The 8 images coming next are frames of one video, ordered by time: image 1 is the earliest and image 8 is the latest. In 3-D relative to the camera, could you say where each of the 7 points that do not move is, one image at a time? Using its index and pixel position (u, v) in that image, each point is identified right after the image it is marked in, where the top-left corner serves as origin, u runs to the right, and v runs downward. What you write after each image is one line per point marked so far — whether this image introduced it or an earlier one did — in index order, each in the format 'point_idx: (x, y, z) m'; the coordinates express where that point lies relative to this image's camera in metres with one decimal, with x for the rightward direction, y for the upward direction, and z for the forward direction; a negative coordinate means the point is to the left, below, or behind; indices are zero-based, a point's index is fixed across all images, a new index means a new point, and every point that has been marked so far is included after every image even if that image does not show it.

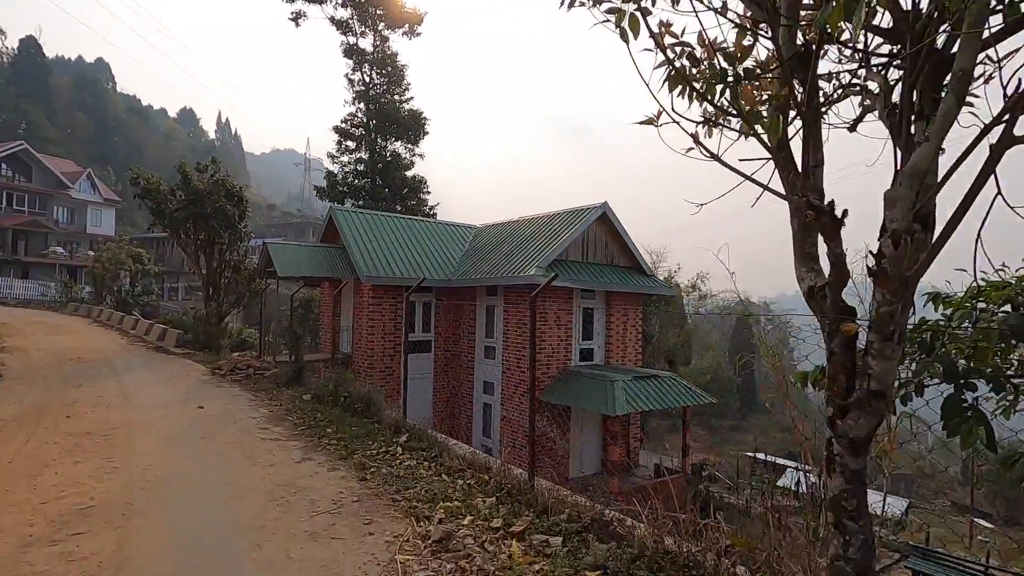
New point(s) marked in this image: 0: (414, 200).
0: (-3.4, +3.0, +18.1) m
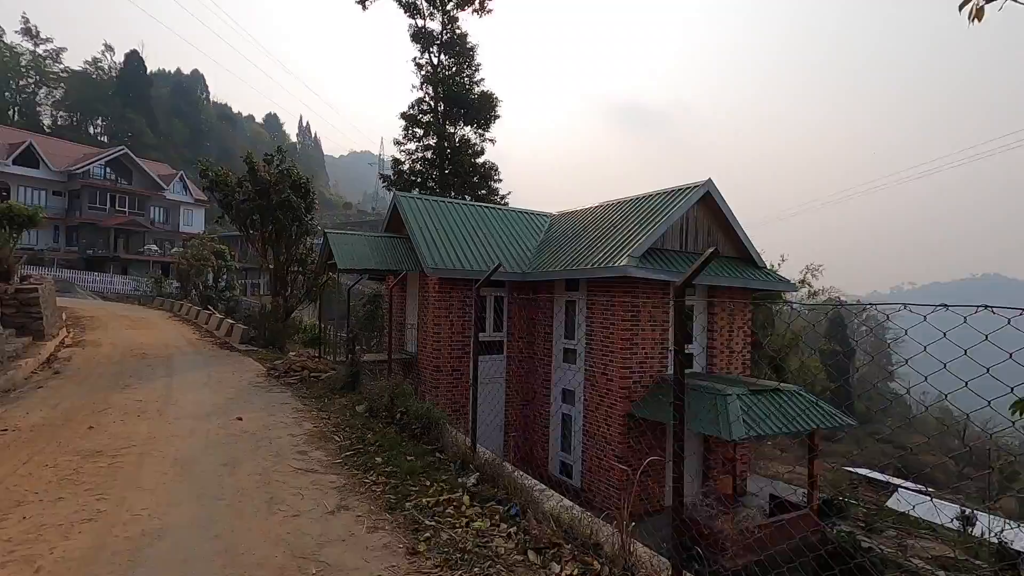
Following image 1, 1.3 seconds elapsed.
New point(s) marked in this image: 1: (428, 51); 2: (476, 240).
0: (-0.9, +3.1, +16.8) m
1: (-2.8, +7.9, +17.7) m
2: (-0.8, +1.0, +11.5) m
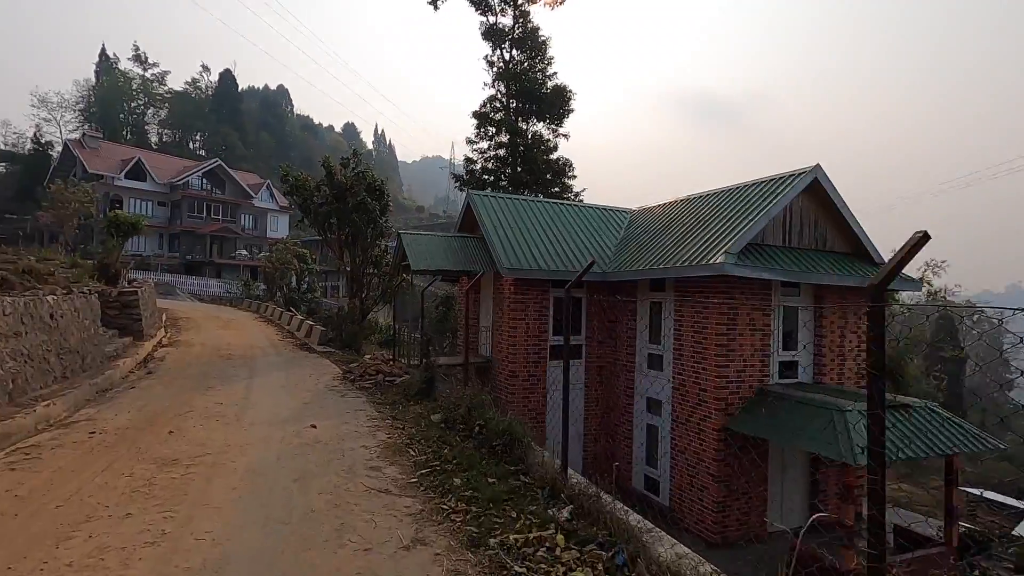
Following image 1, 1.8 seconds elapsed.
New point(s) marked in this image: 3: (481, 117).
0: (+1.4, +3.1, +16.2) m
1: (-0.4, +7.8, +17.4) m
2: (+0.8, +1.0, +10.9) m
3: (-1.0, +5.4, +16.9) m
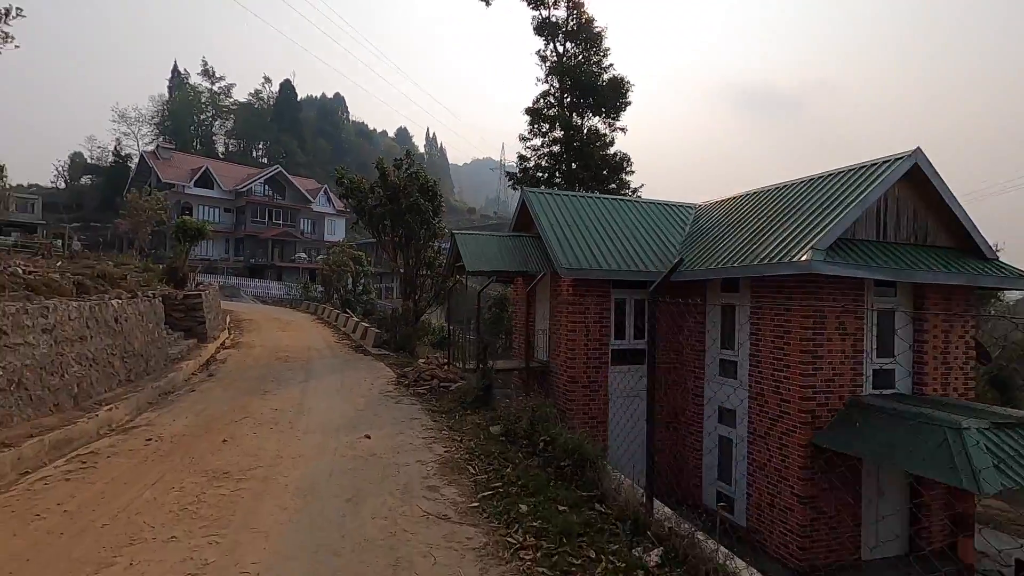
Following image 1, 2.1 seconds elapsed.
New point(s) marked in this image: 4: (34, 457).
0: (+3.0, +3.1, +15.6) m
1: (+1.3, +7.8, +16.9) m
2: (+1.9, +1.0, +10.3) m
3: (+0.7, +5.4, +16.4) m
4: (-4.4, -1.5, +4.9) m
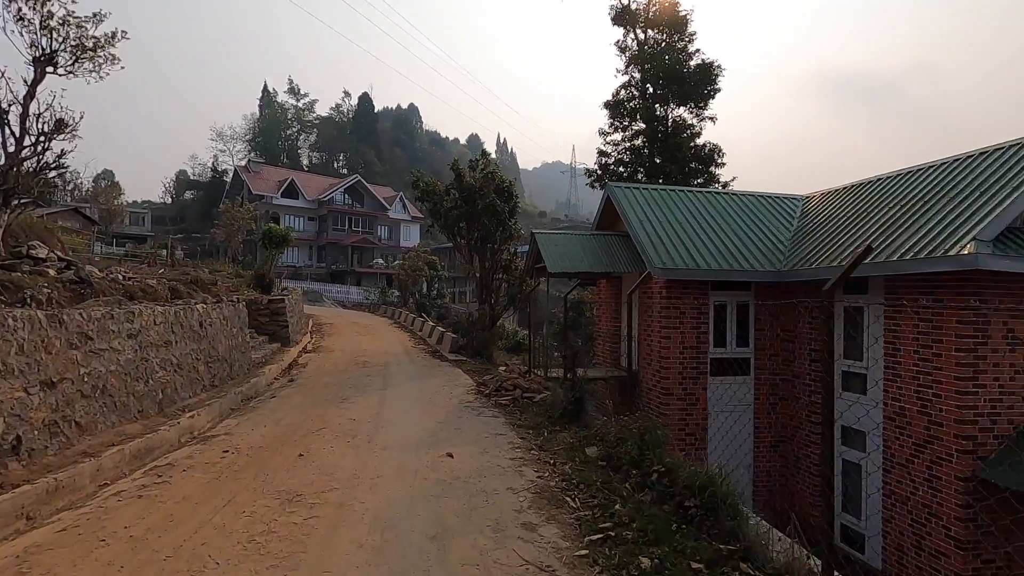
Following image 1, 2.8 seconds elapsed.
0: (+5.1, +3.0, +14.4) m
1: (+3.6, +7.7, +15.9) m
2: (+3.4, +1.0, +9.3) m
3: (+3.0, +5.3, +15.5) m
4: (-3.5, -1.6, +4.7) m
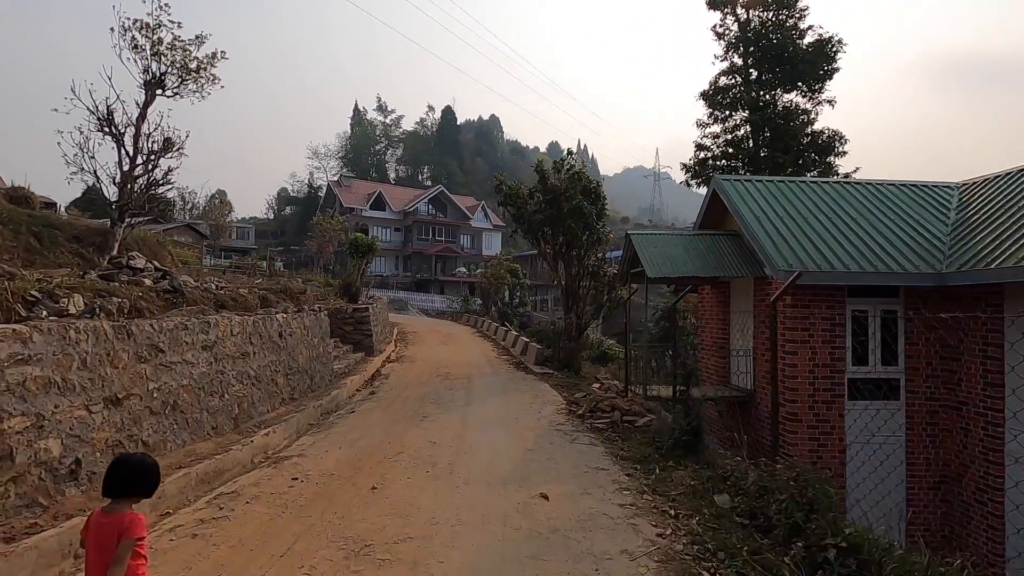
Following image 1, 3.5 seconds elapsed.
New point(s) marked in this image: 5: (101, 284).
0: (+7.3, +2.9, +12.6) m
1: (+6.0, +7.5, +14.5) m
2: (+4.8, +0.9, +7.8) m
3: (+5.3, +5.1, +14.1) m
4: (-2.7, -1.7, +4.3) m
5: (-5.9, 0.0, +7.7) m
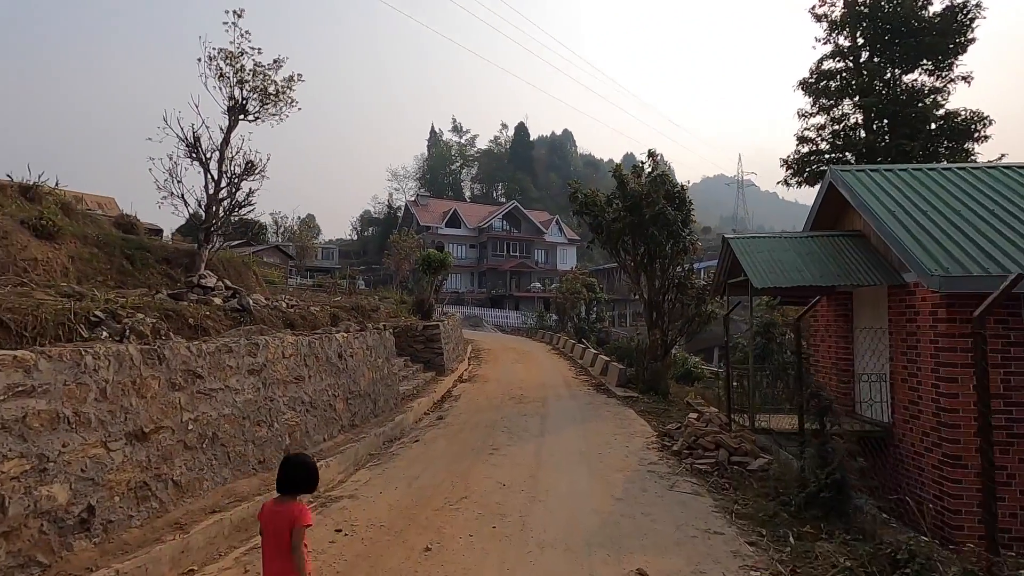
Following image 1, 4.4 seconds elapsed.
0: (+8.9, +2.7, +10.7) m
1: (+7.8, +7.3, +12.8) m
2: (+5.8, +0.8, +6.2) m
3: (+7.1, +4.8, +12.5) m
4: (-2.1, -1.8, +3.7) m
5: (-4.8, -0.2, +7.5) m
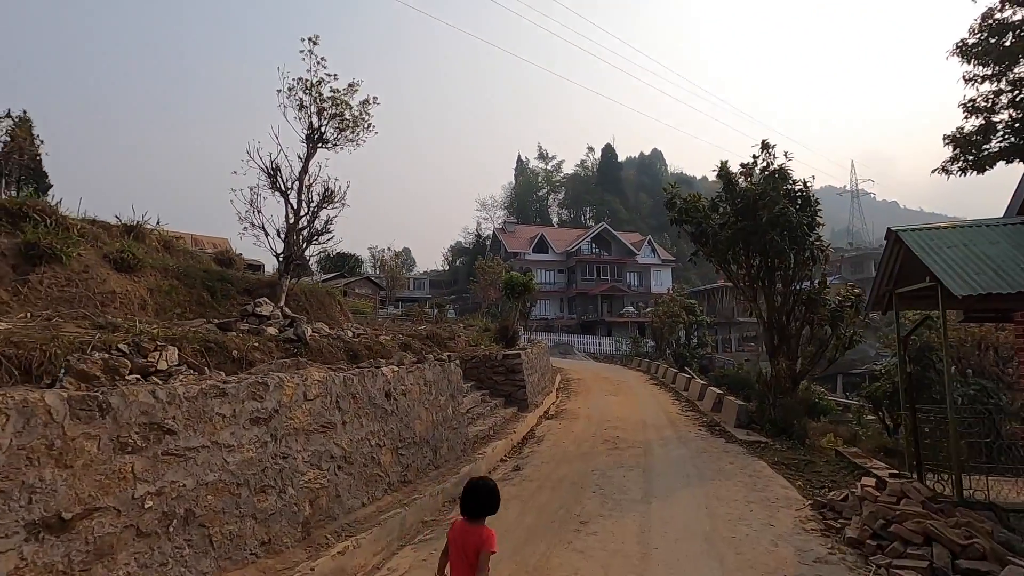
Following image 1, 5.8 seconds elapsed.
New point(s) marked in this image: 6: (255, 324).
0: (+10.2, +2.6, +7.7) m
1: (+9.4, +7.0, +10.2) m
2: (+6.4, +0.8, +3.7) m
3: (+8.7, +4.6, +9.9) m
4: (-1.7, -1.9, +2.4) m
5: (-3.8, -0.6, +6.7) m
6: (-3.8, -0.5, +7.9) m
